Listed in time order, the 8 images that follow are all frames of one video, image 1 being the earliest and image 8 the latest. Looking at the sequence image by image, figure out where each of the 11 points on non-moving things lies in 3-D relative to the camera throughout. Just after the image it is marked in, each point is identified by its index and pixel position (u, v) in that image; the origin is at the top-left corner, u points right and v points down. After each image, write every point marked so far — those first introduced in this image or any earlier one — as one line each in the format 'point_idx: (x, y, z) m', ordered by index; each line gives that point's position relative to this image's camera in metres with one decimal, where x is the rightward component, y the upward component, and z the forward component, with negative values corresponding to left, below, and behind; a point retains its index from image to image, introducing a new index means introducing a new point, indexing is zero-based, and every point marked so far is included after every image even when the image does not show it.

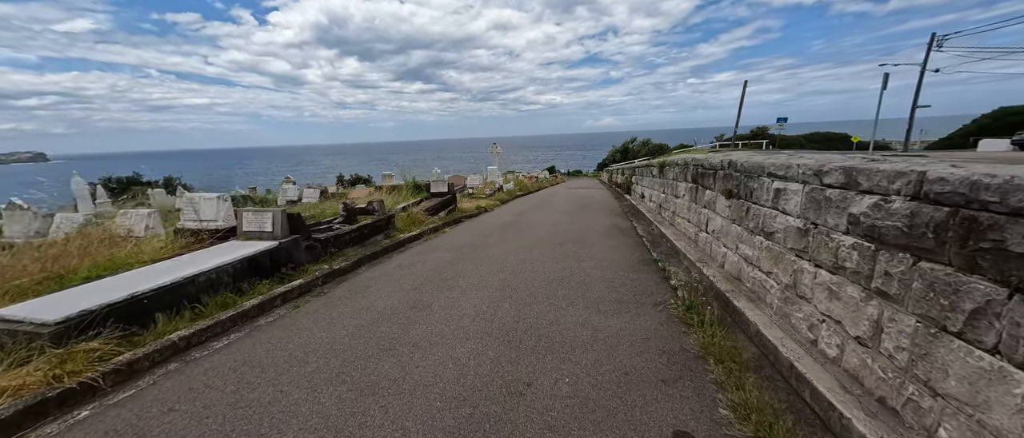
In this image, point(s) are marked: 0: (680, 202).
0: (+3.3, +0.3, +7.0) m
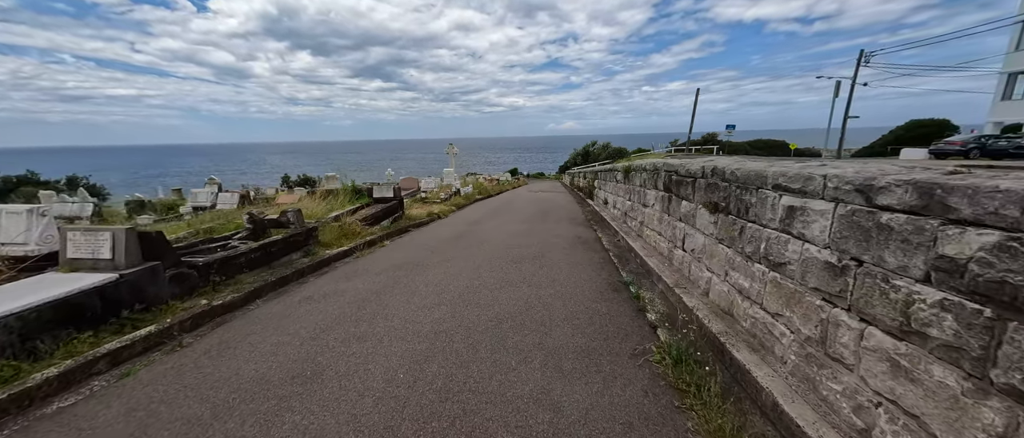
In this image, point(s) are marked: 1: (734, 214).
0: (+2.4, +0.1, +6.3) m
1: (+2.0, 0.0, +3.3) m
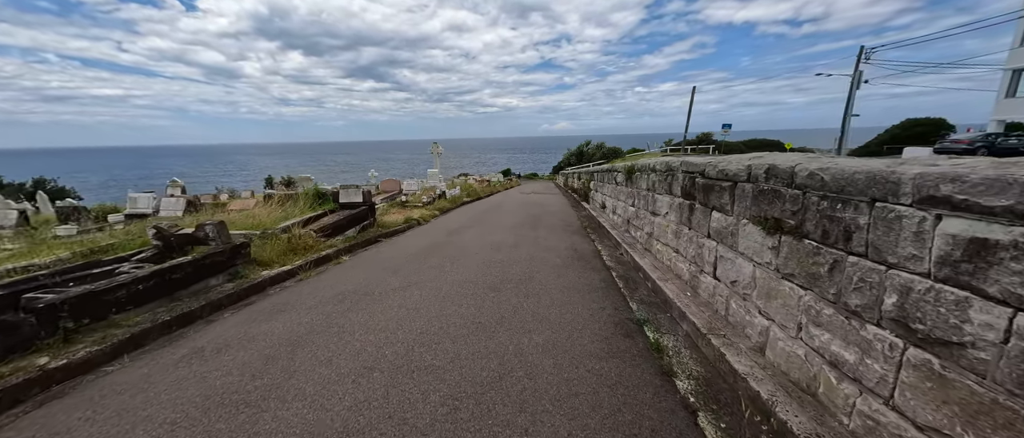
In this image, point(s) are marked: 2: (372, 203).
0: (+2.1, 0.0, +5.1) m
1: (+1.8, -0.1, +2.1) m
2: (-3.6, +0.4, +9.2) m
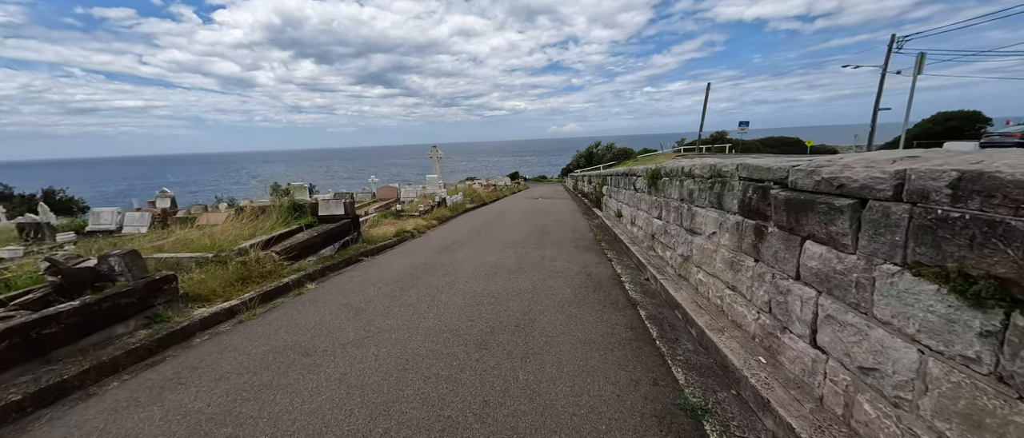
0: (+2.1, -0.3, +3.9) m
1: (+1.7, -0.3, +0.9) m
2: (-3.5, +0.1, +8.1) m
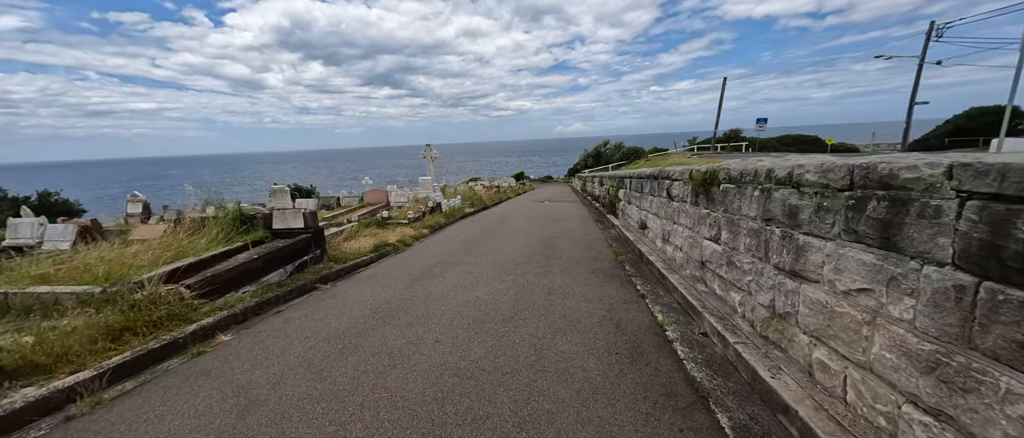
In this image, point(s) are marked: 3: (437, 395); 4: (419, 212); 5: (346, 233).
0: (+2.0, -0.5, +2.3) m
1: (+1.6, -0.6, -0.7) m
2: (-3.5, -0.2, +6.6) m
3: (-0.5, -1.2, +2.5) m
4: (-3.0, +0.3, +11.7) m
5: (-4.1, -0.3, +8.7) m
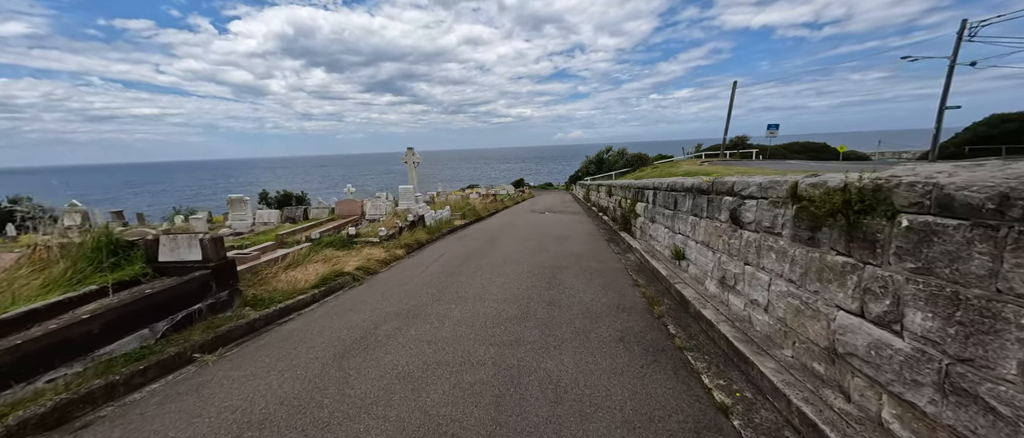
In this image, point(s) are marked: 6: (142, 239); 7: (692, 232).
0: (+1.8, -0.8, +0.3) m
1: (+1.4, -0.8, -2.6) m
2: (-3.7, -0.6, +4.6) m
3: (-0.7, -1.5, +0.6) m
4: (-3.2, -0.2, +9.8) m
5: (-4.2, -0.7, +6.8) m
6: (-4.7, -0.3, +4.6) m
7: (+2.5, -0.2, +5.0) m
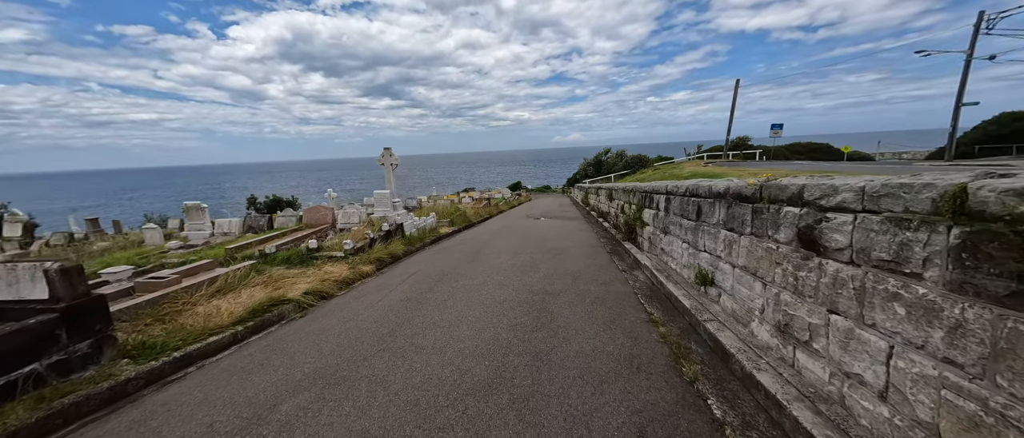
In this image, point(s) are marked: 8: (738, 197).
0: (+1.6, -1.0, -0.9) m
1: (+1.2, -1.0, -3.9) m
2: (-4.0, -0.8, +3.4) m
3: (-0.9, -1.7, -0.7) m
4: (-3.5, -0.5, +8.6) m
5: (-4.5, -1.0, +5.5) m
6: (-5.0, -0.5, +3.3) m
7: (+2.2, -0.3, +3.8) m
8: (+2.2, +0.2, +3.5) m
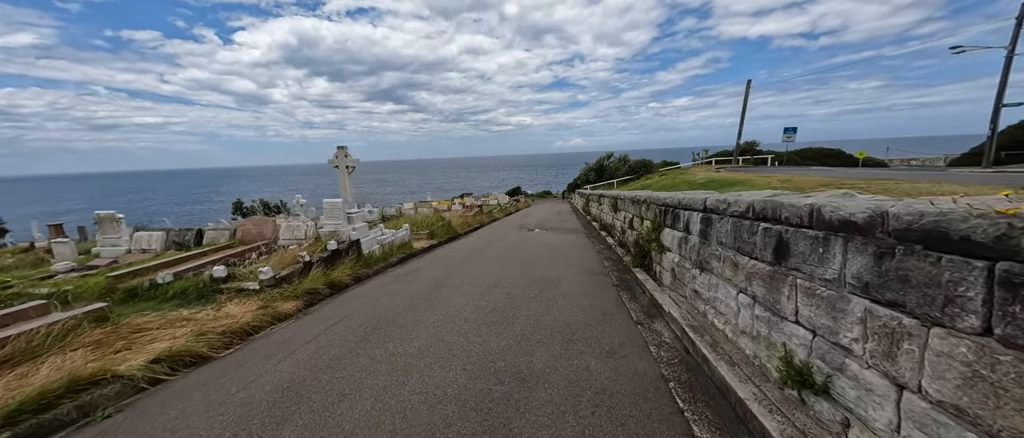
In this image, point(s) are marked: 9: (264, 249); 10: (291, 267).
0: (+1.1, -1.2, -2.9) m
1: (+0.7, -1.1, -5.9) m
2: (-4.4, -1.0, +1.4) m
3: (-1.4, -1.9, -2.7) m
4: (-3.9, -0.8, +6.6) m
5: (-4.9, -1.2, +3.5) m
6: (-5.4, -0.7, +1.4) m
7: (+1.8, -0.6, +1.8) m
8: (+1.8, -0.1, +1.5) m
9: (-5.2, -0.6, +7.5) m
10: (-3.9, -0.9, +6.4) m
